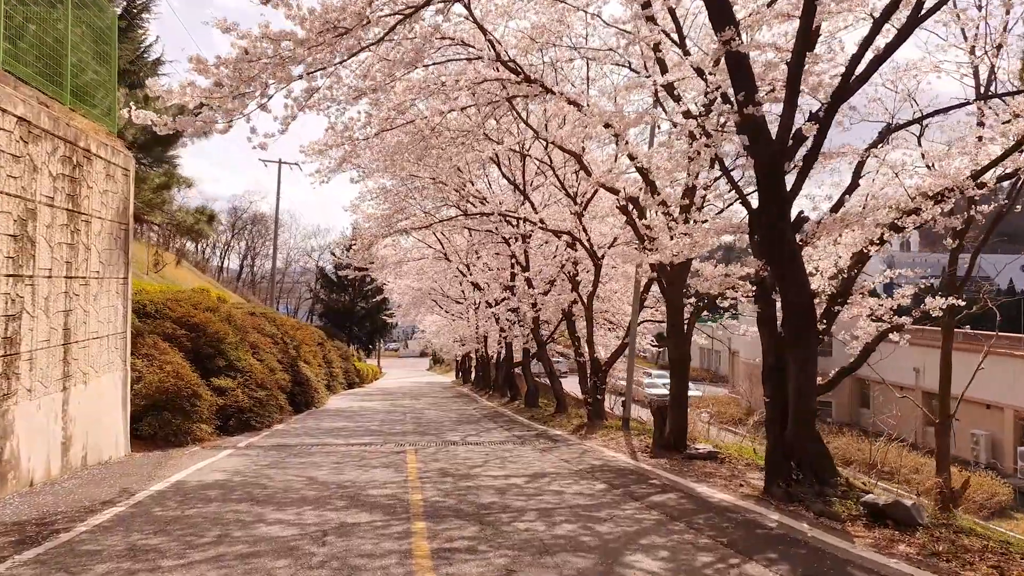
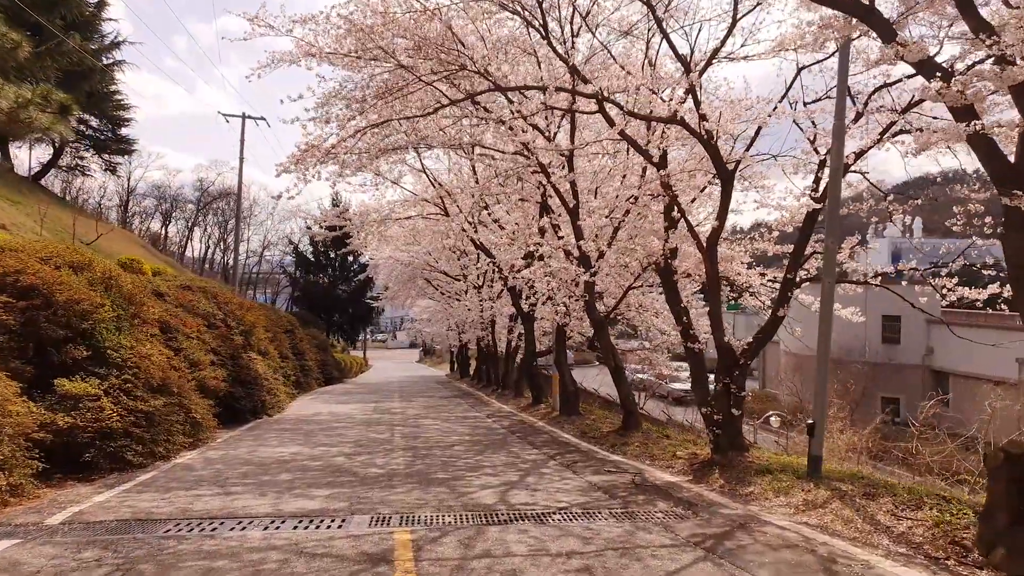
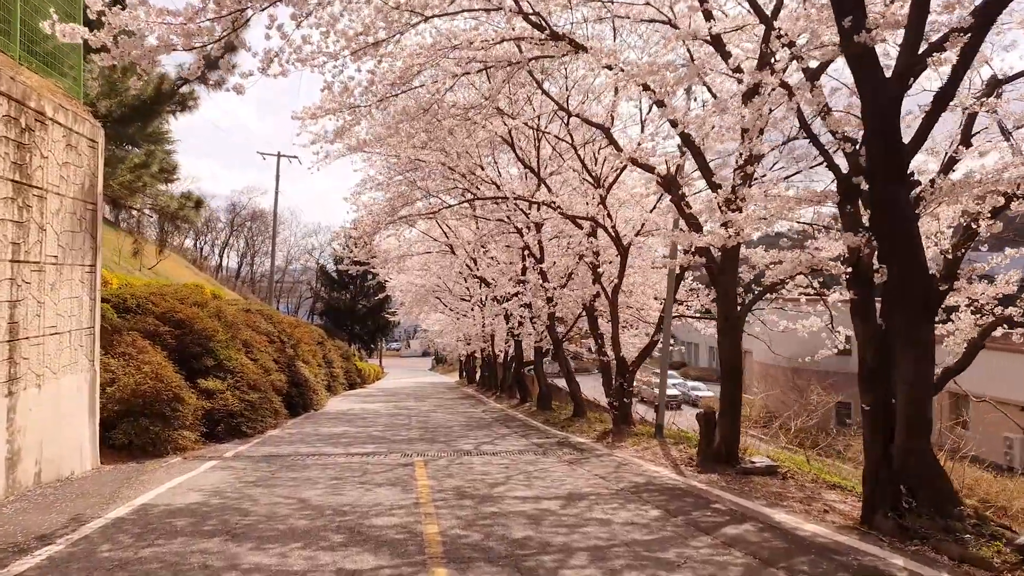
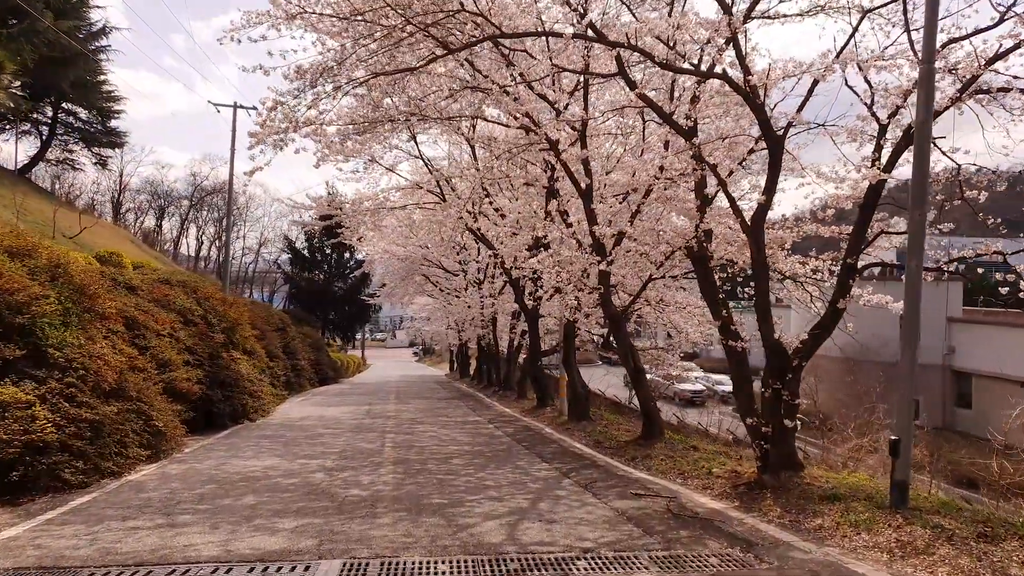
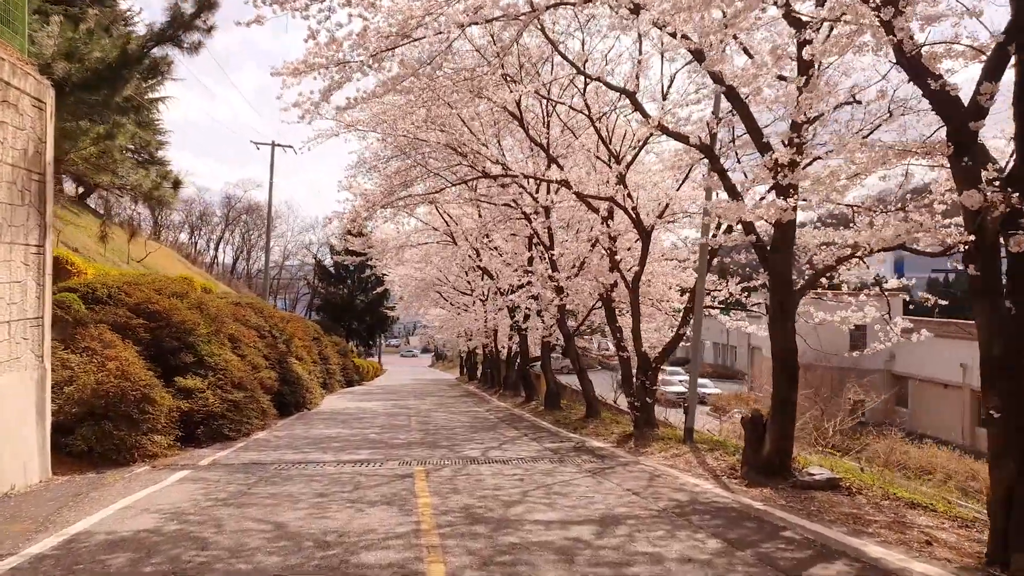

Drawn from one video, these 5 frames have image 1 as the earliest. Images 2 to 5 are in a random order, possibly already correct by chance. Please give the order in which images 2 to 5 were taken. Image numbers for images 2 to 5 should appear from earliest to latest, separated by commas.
3, 5, 2, 4
